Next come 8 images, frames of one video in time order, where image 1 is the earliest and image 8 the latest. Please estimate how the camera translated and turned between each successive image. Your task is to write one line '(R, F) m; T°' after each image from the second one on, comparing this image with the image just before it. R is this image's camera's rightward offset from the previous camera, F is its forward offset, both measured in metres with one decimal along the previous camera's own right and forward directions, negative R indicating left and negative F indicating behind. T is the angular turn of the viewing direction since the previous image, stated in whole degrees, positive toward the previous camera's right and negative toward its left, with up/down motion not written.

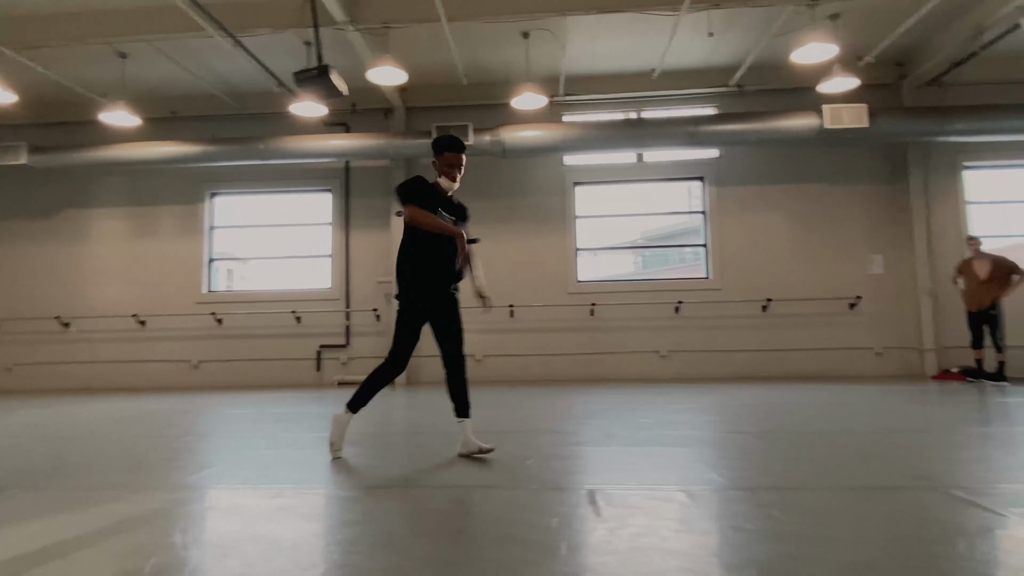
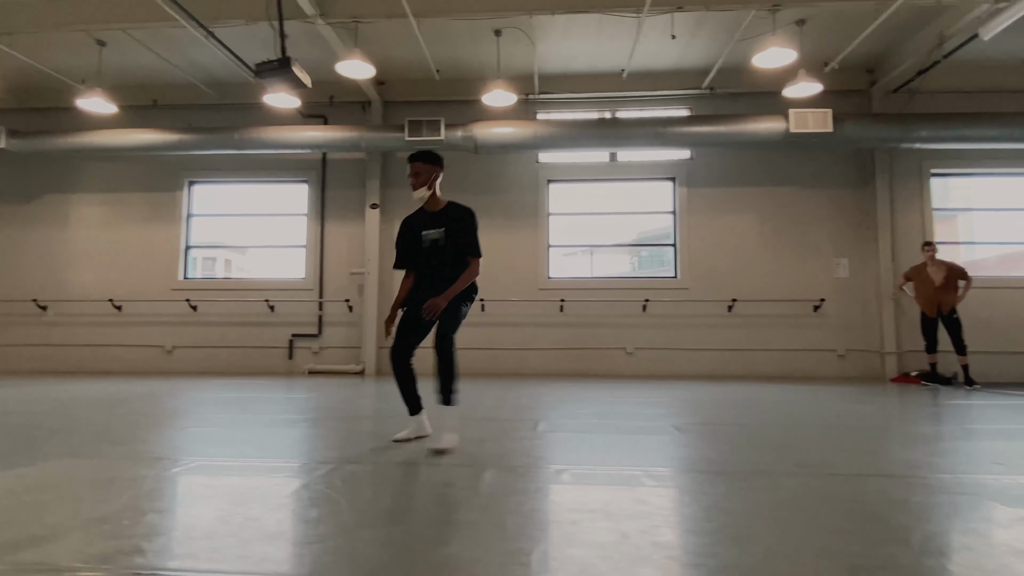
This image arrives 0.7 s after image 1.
(+0.3, -0.1) m; 0°
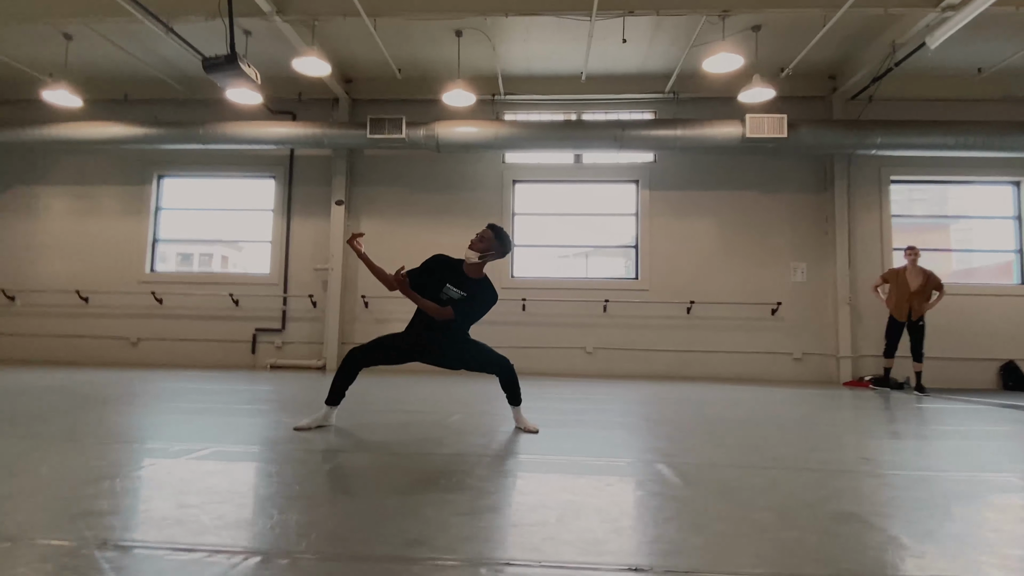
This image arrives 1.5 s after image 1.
(+0.4, -0.1) m; 0°
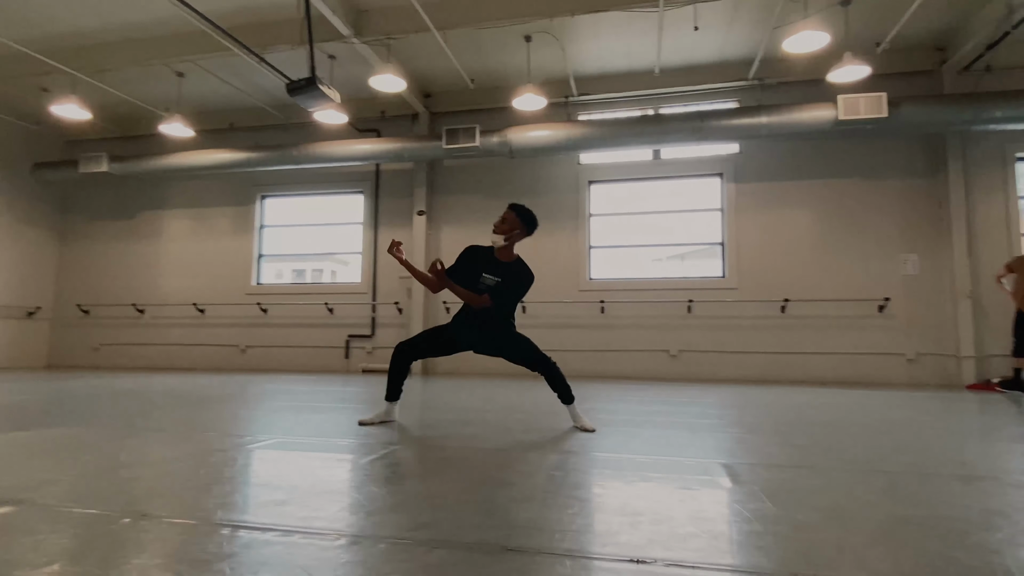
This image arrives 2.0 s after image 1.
(+0.2, 0.0) m; -9°
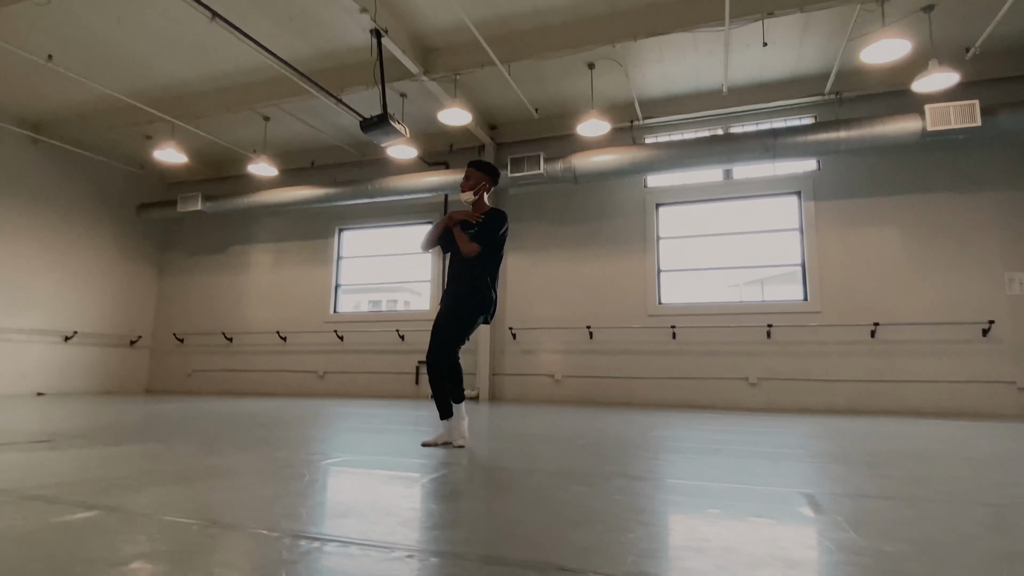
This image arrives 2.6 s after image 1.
(0.0, 0.0) m; -7°
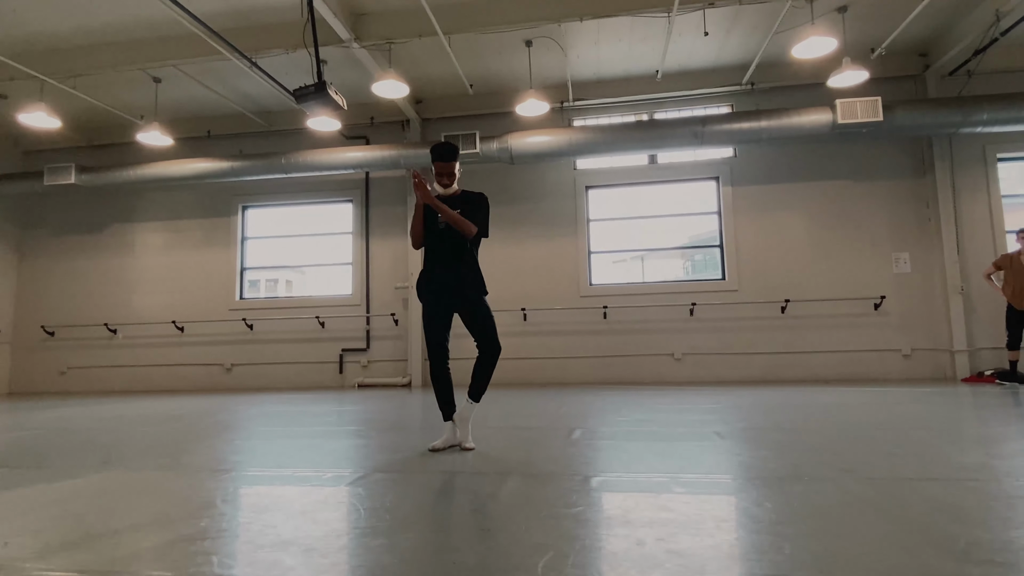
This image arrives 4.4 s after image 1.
(-0.5, +0.2) m; +11°
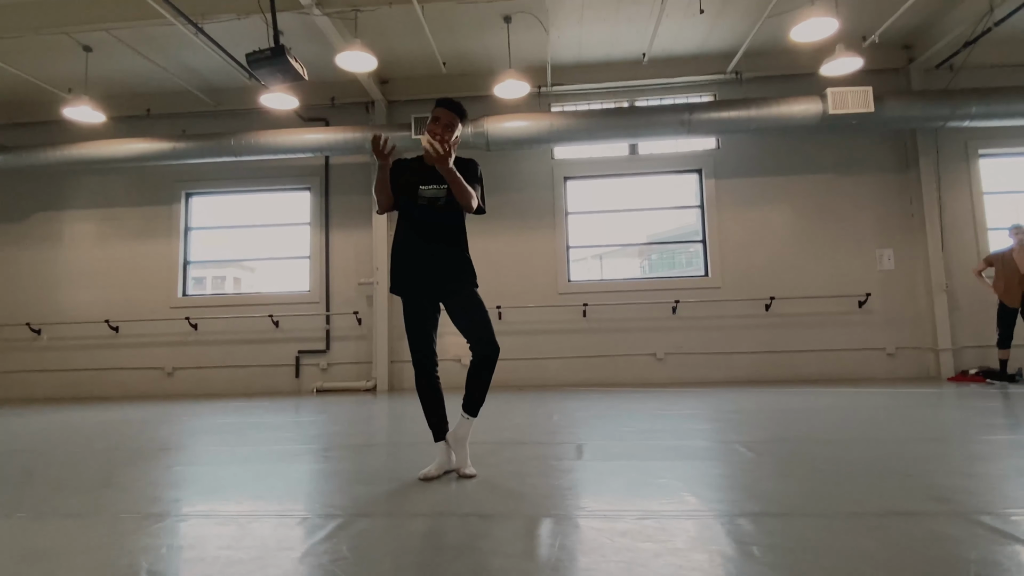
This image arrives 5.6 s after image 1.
(-0.2, +0.4) m; +4°
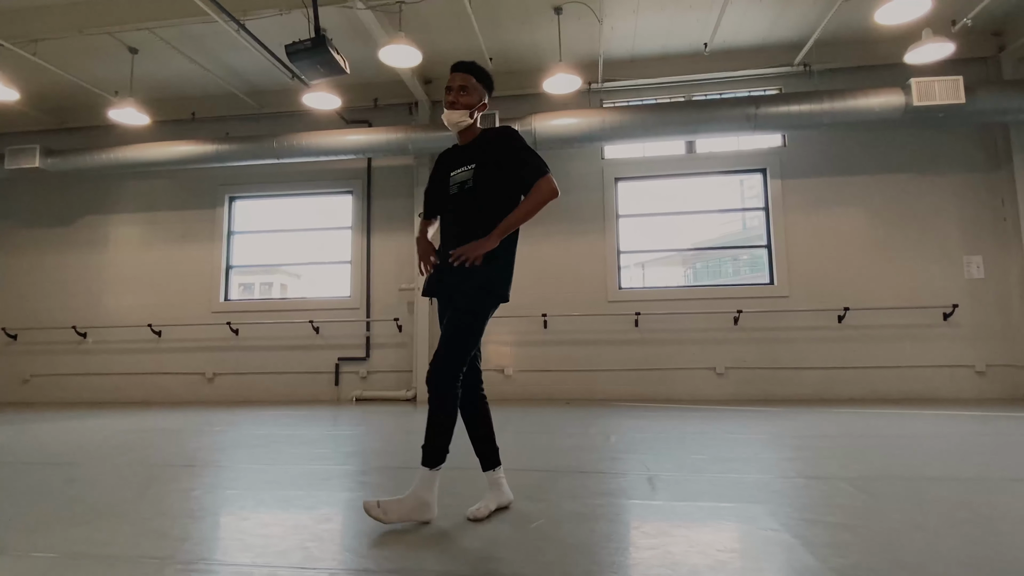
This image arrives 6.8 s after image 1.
(-0.1, +0.3) m; -4°
